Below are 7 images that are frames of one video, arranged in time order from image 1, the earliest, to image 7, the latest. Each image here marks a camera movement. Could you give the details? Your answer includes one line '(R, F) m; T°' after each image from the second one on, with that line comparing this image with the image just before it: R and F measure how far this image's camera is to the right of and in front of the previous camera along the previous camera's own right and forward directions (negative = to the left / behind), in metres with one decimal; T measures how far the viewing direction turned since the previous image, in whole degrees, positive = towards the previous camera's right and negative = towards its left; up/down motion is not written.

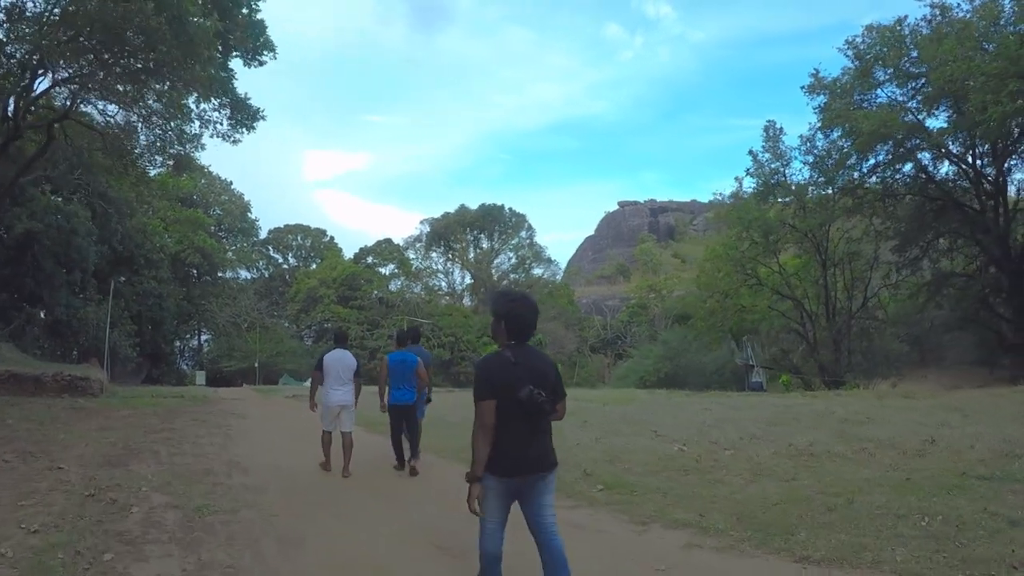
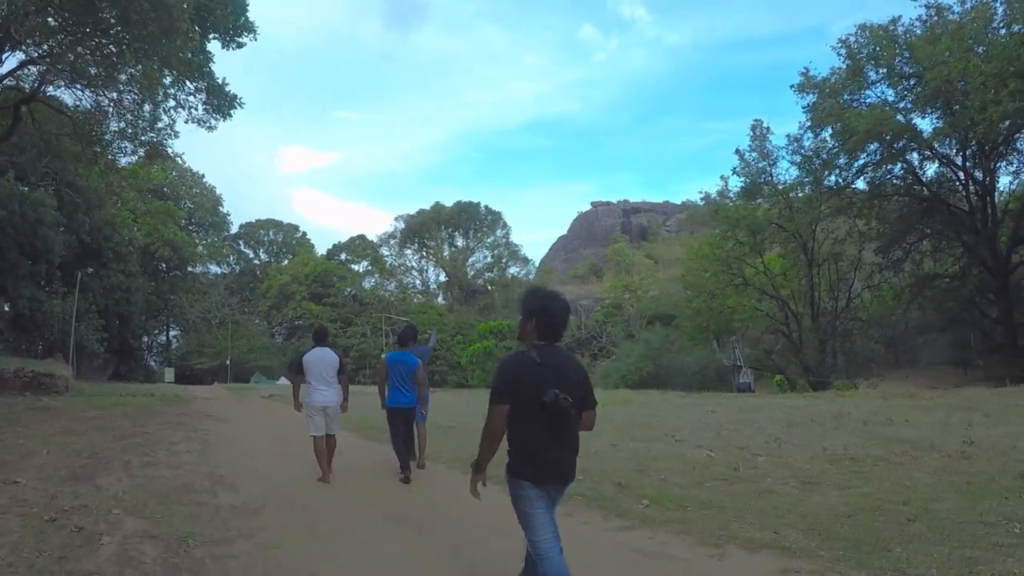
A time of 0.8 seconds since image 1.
(-0.4, +0.7) m; +2°
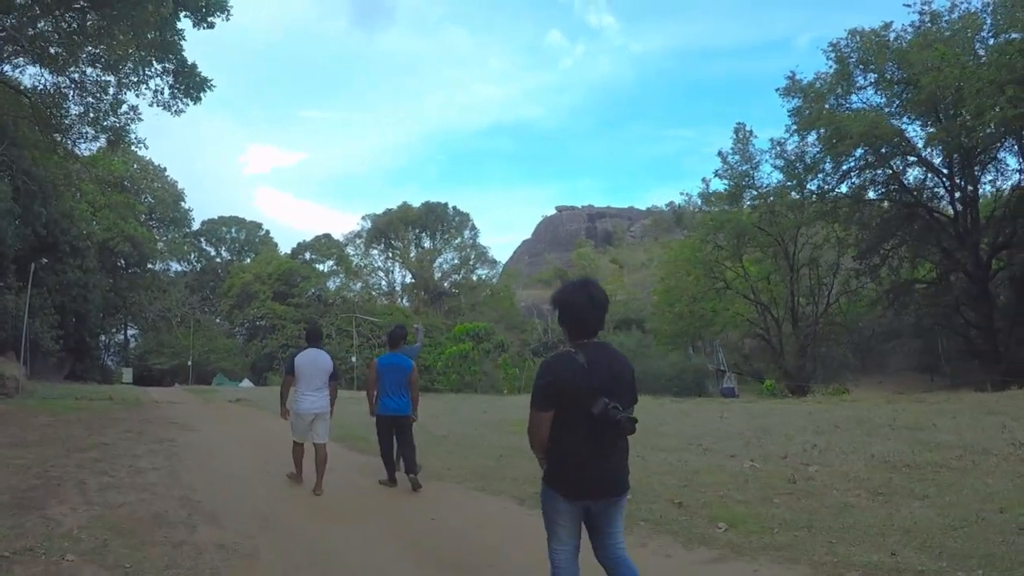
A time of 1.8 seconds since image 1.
(-0.4, +0.9) m; +2°
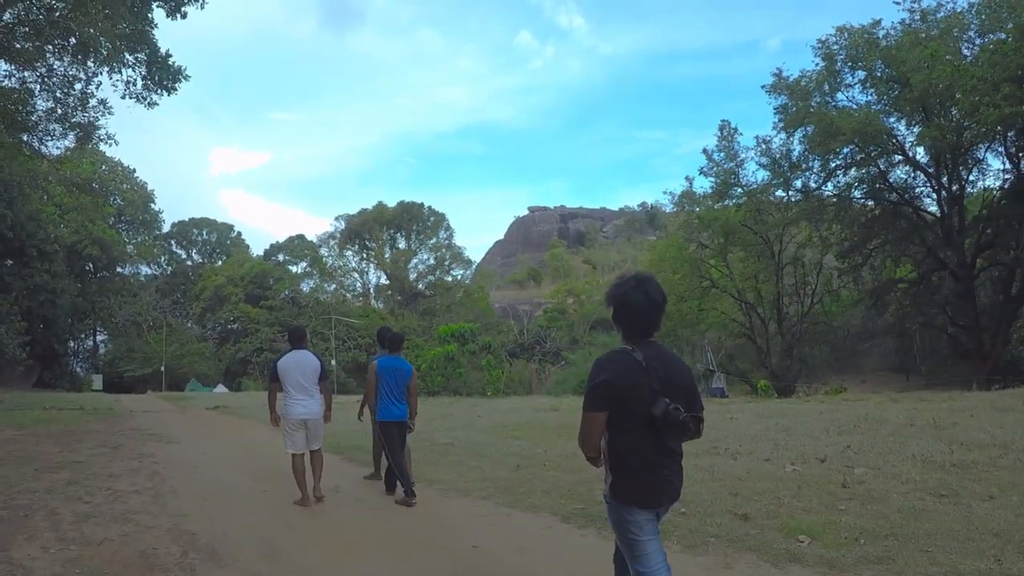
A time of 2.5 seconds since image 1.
(-0.3, +0.6) m; +2°
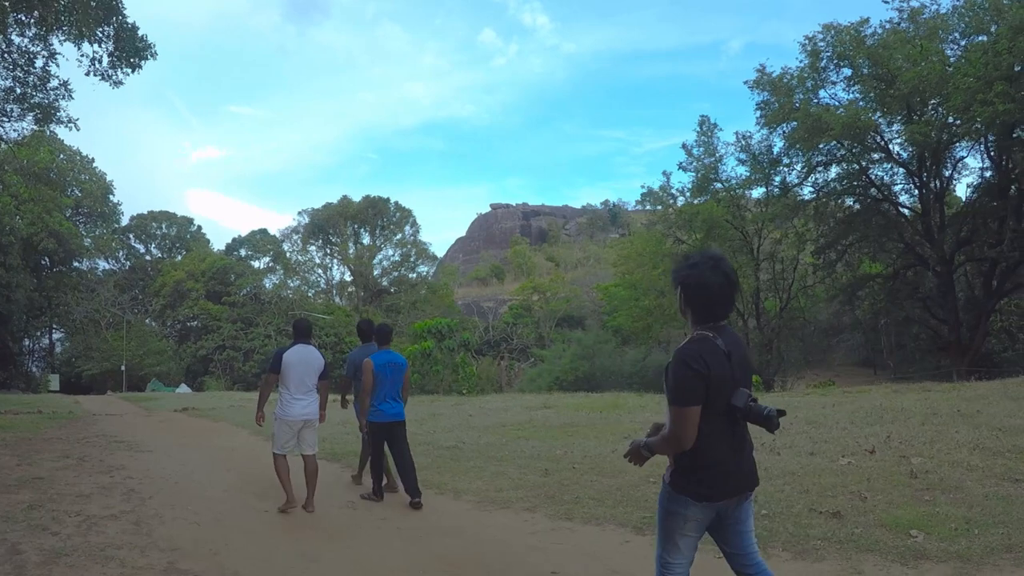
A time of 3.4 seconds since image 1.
(-0.5, +0.7) m; +3°
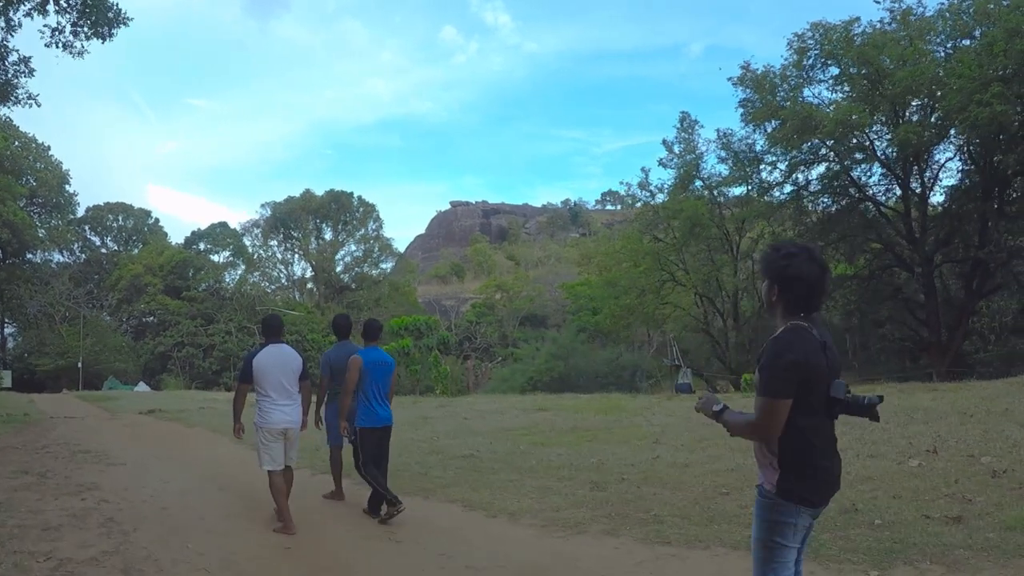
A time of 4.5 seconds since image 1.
(-0.5, +0.8) m; +3°
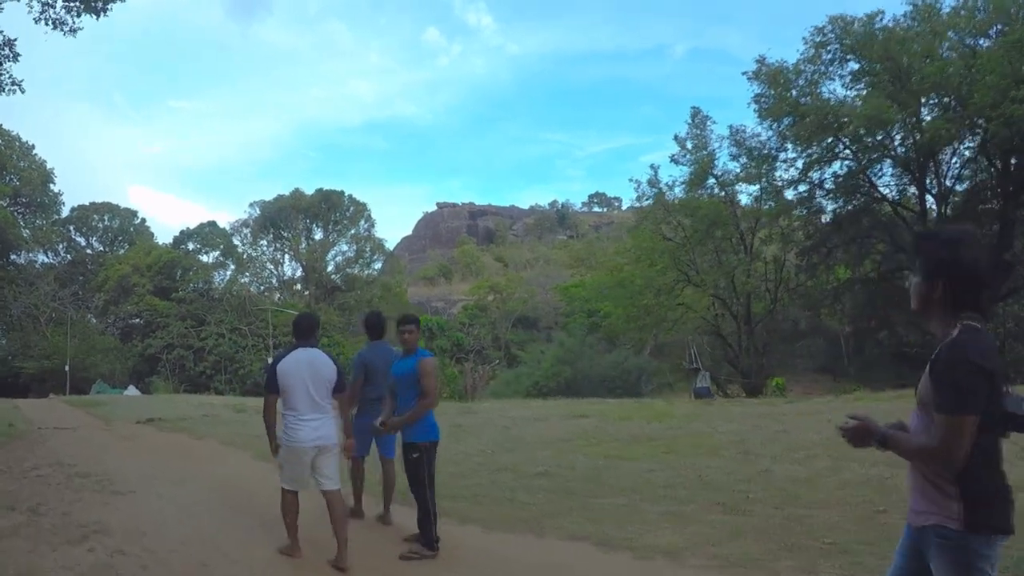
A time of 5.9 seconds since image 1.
(-0.7, +1.2) m; +1°
